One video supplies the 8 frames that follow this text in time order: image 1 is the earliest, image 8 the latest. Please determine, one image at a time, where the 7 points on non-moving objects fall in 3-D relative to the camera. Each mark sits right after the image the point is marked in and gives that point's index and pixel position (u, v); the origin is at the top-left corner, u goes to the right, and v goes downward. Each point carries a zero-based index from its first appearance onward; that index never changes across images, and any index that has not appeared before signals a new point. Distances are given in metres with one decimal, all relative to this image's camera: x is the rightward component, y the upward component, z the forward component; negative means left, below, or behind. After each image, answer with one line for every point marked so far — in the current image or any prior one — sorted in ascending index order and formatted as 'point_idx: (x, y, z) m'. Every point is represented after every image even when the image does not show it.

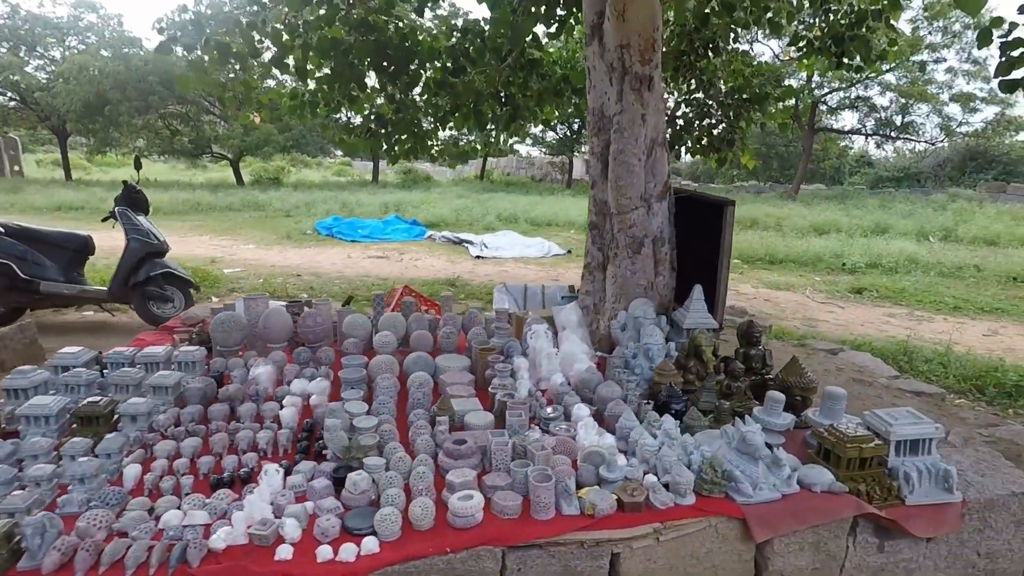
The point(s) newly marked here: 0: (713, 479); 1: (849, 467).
0: (+0.8, -0.8, +2.4) m
1: (+1.4, -0.7, +2.4) m
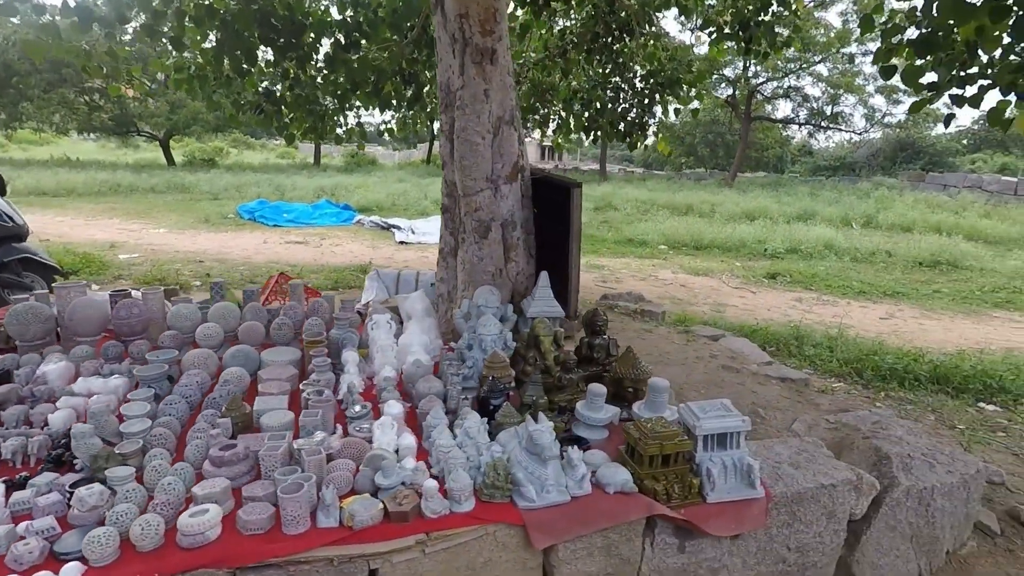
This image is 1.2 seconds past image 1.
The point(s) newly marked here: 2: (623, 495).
0: (-0.1, -0.7, +2.2) m
1: (+0.5, -0.7, +2.3) m
2: (+0.4, -0.8, +2.2) m
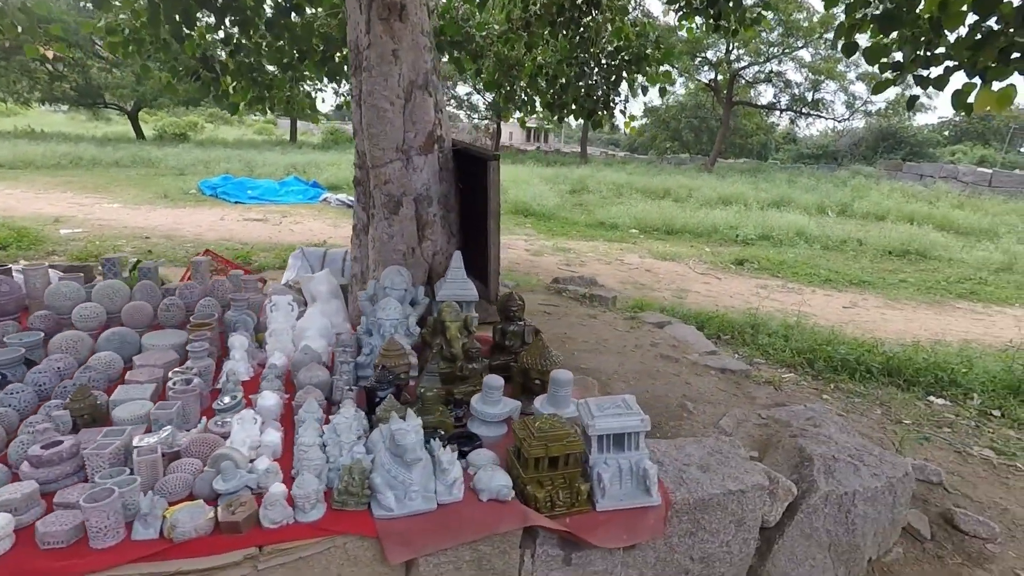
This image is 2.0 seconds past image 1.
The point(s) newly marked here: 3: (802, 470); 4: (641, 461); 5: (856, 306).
0: (-0.5, -0.7, +1.9) m
1: (+0.1, -0.6, +2.1) m
2: (-0.1, -0.7, +2.0) m
3: (+1.3, -0.8, +2.6) m
4: (+0.5, -0.6, +2.1) m
5: (+4.6, -0.2, +7.7) m
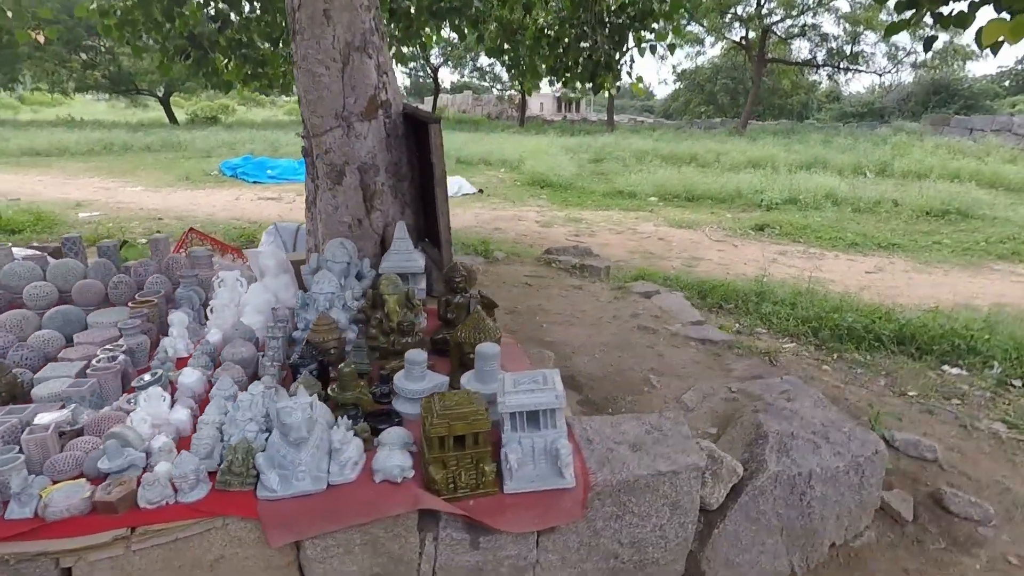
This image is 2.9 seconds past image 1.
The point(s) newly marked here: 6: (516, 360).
0: (-0.9, -0.6, +1.8) m
1: (-0.3, -0.5, +1.9) m
2: (-0.4, -0.6, +1.9) m
3: (+1.0, -0.7, +2.4) m
4: (+0.2, -0.5, +2.0) m
5: (+4.6, +0.2, +7.3) m
6: (0.0, -0.3, +2.9) m
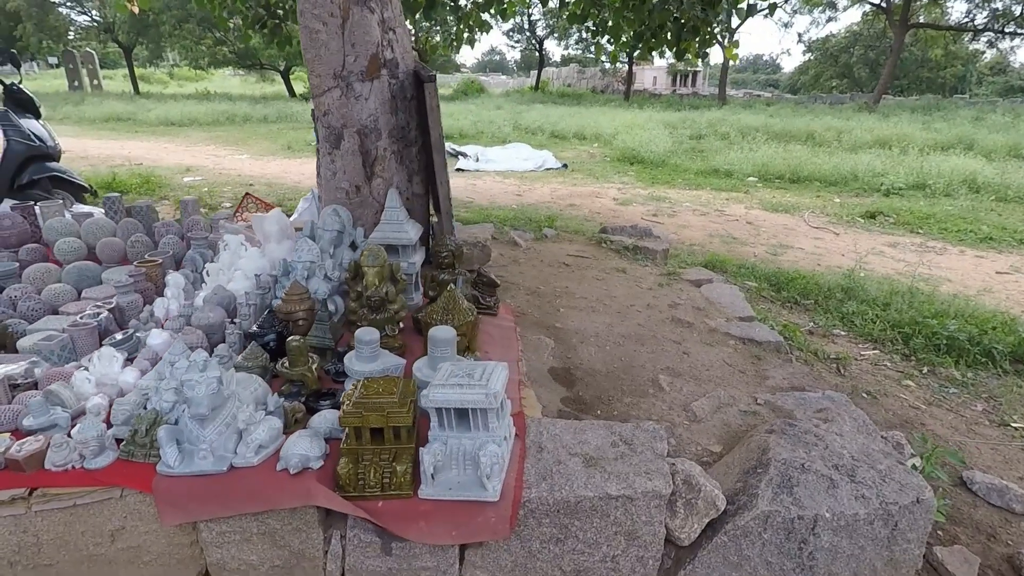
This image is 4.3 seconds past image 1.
0: (-1.1, -0.5, +1.8) m
1: (-0.5, -0.5, +1.7) m
2: (-0.6, -0.5, +1.7) m
3: (+0.8, -0.6, +1.9) m
4: (-0.1, -0.5, +1.7) m
5: (+5.3, +0.2, +6.1) m
6: (0.0, -0.3, +2.6) m
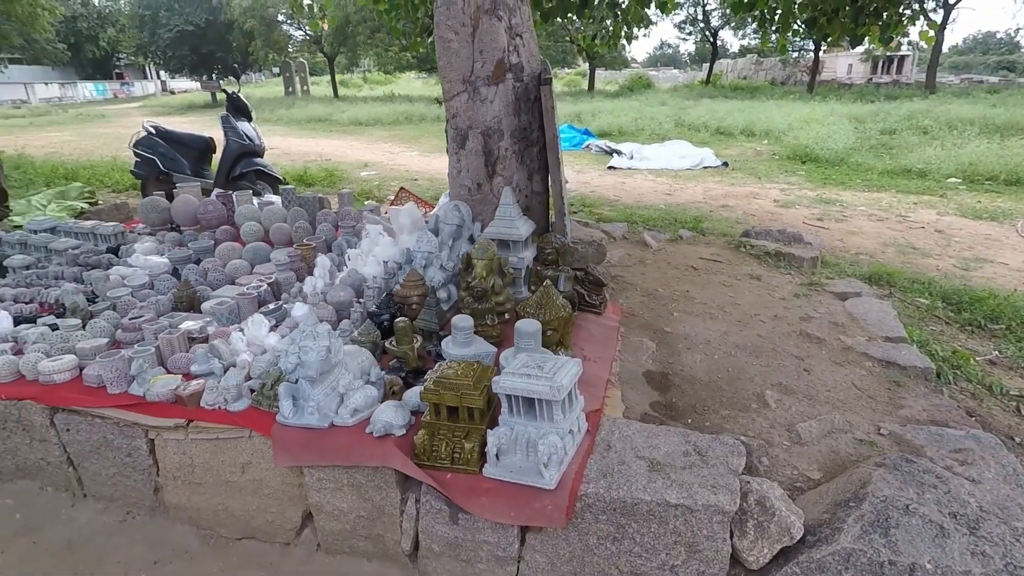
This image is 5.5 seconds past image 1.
0: (-0.9, -0.4, +2.1) m
1: (-0.3, -0.4, +1.9) m
2: (-0.4, -0.5, +1.9) m
3: (+1.0, -0.7, +1.8) m
4: (+0.1, -0.4, +1.8) m
5: (+6.5, -0.2, +4.6) m
6: (+0.4, -0.3, +2.6) m
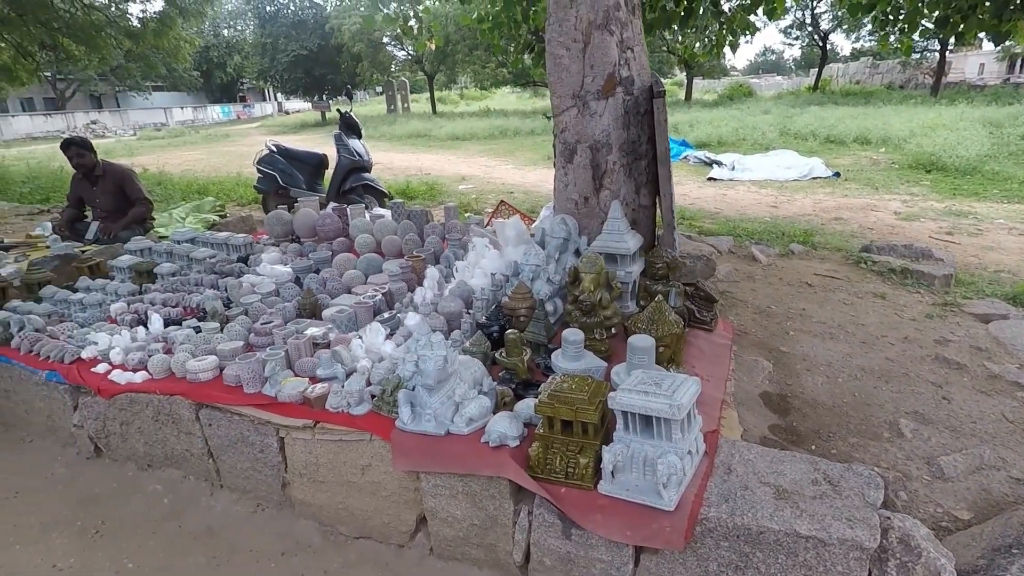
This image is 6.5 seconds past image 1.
0: (-0.5, -0.4, +2.2) m
1: (+0.1, -0.5, +1.9) m
2: (-0.1, -0.5, +2.0) m
3: (+1.3, -0.7, +1.6) m
4: (+0.5, -0.5, +1.7) m
5: (+7.2, -0.4, +3.6) m
6: (+0.9, -0.3, +2.5) m
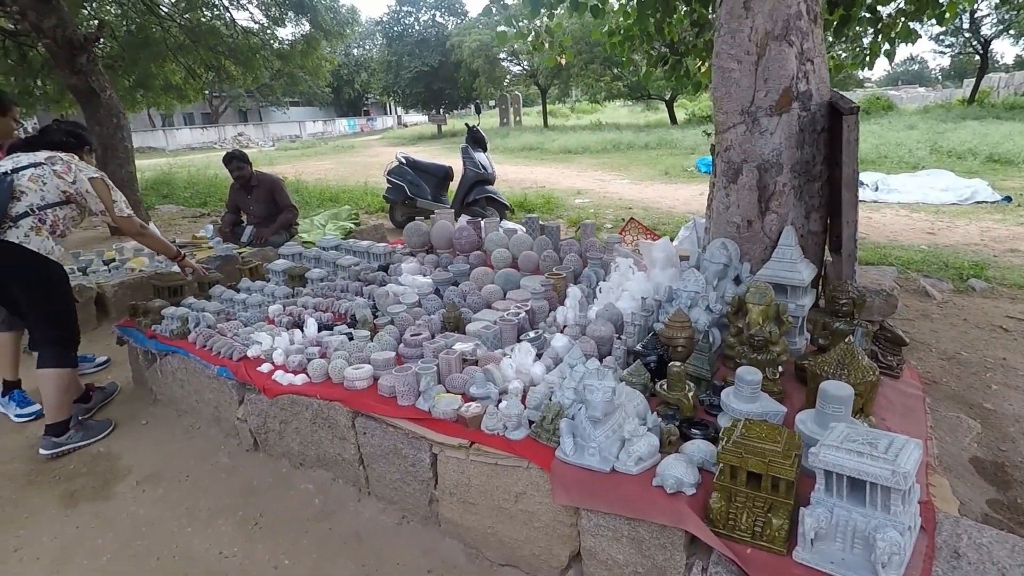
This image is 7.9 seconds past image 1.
0: (+0.1, -0.5, +2.1) m
1: (+0.6, -0.6, +1.7) m
2: (+0.5, -0.6, +1.8) m
3: (+1.8, -0.9, +1.2) m
4: (+1.0, -0.6, +1.5) m
5: (+7.9, -0.9, +2.2) m
6: (+1.5, -0.5, +2.2) m
